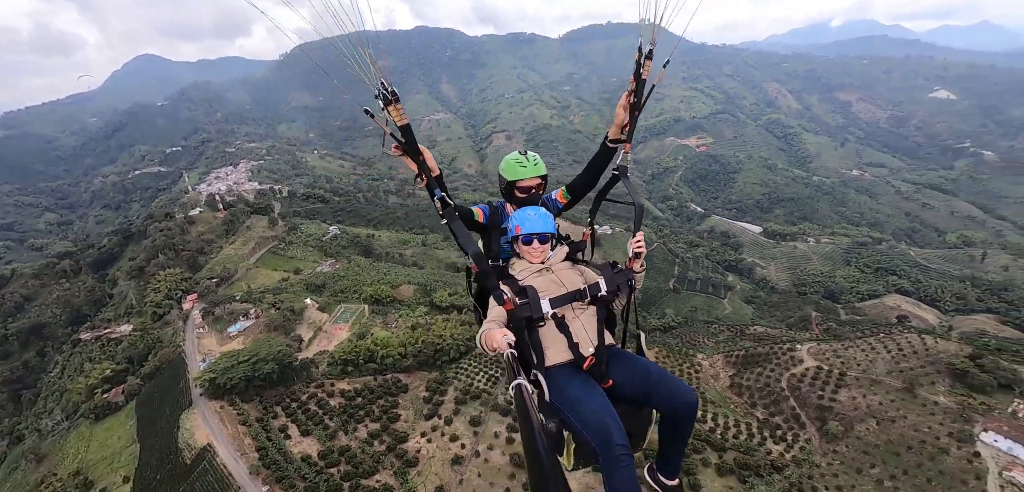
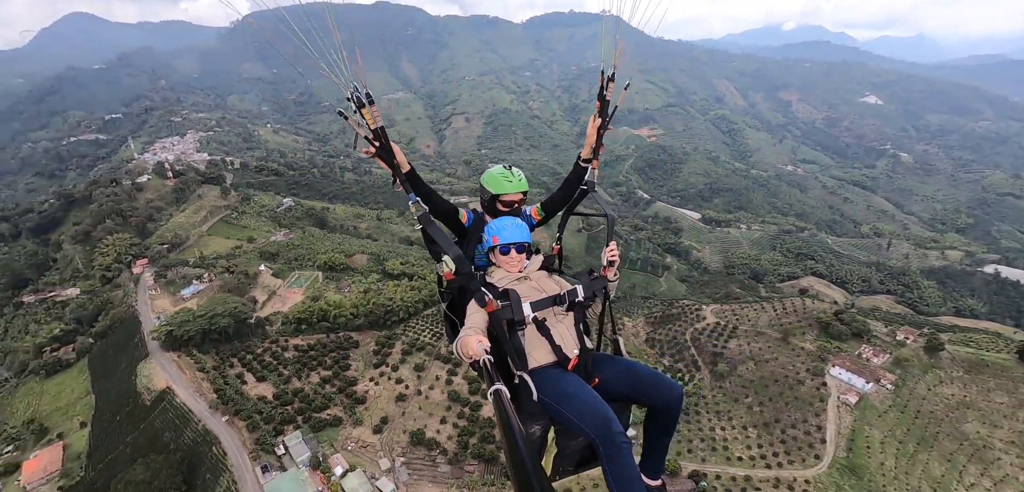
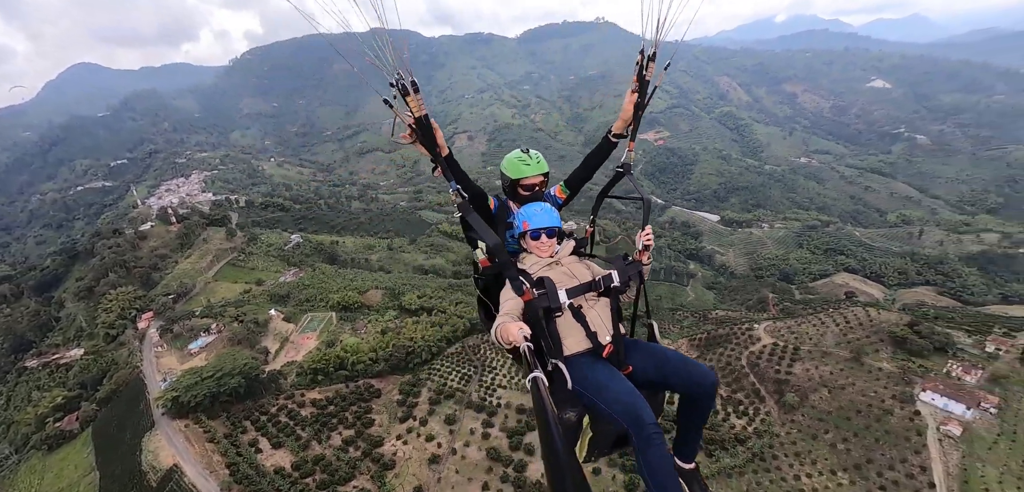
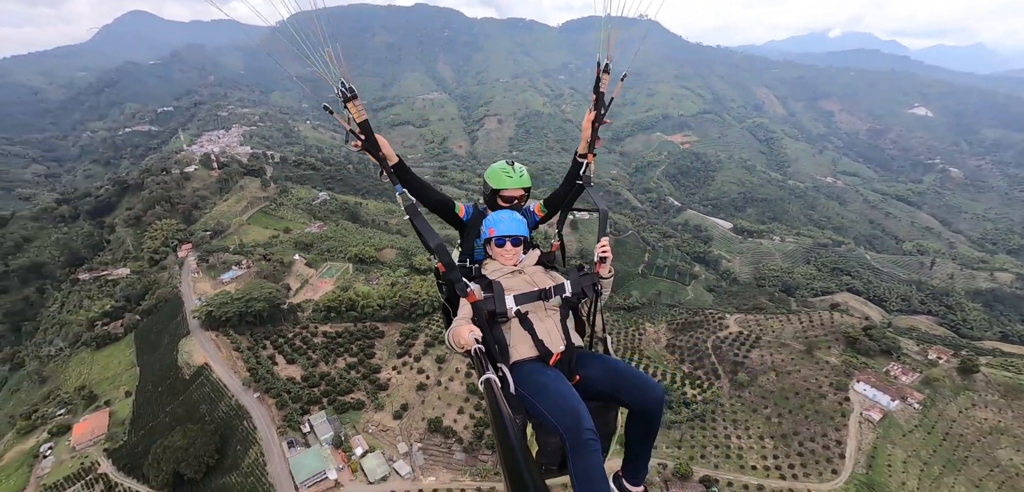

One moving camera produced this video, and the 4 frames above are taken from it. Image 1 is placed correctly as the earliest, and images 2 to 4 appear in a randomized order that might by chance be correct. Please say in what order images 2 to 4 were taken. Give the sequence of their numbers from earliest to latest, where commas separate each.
3, 2, 4
